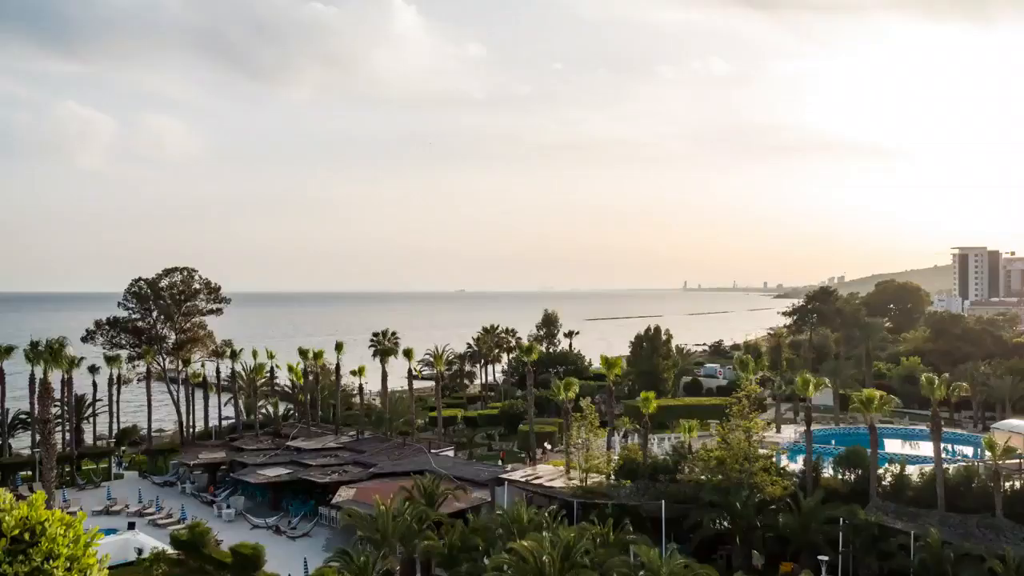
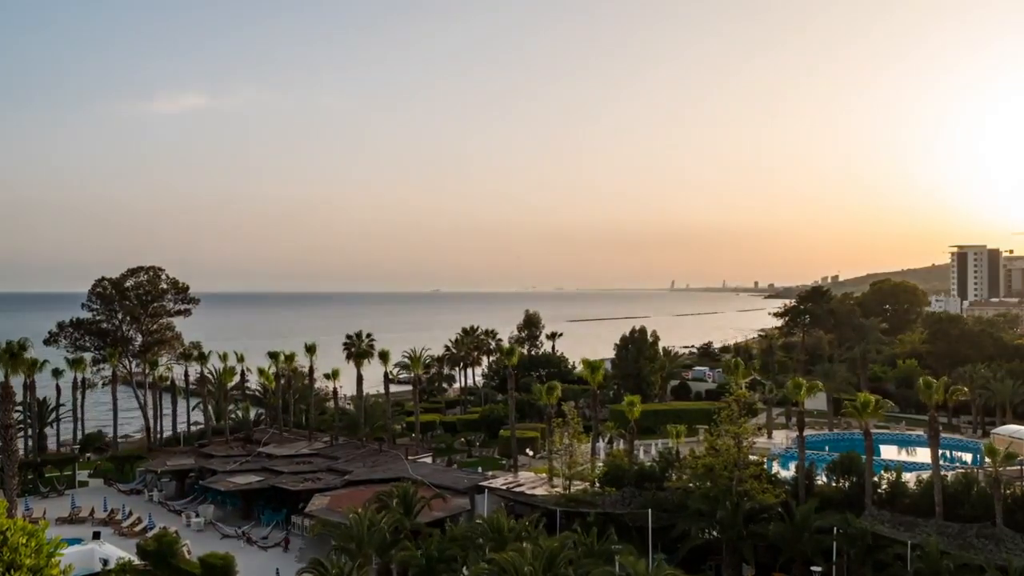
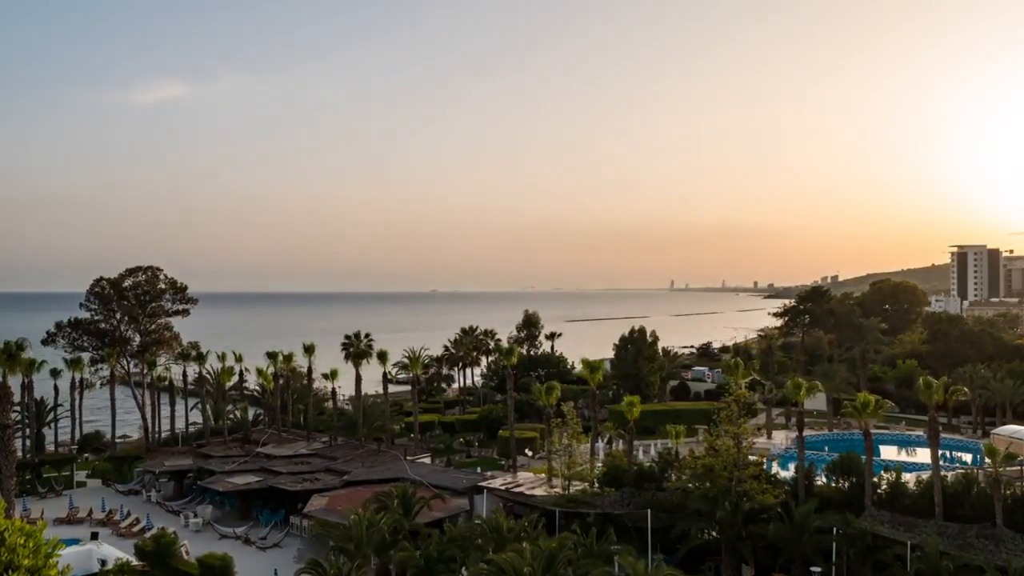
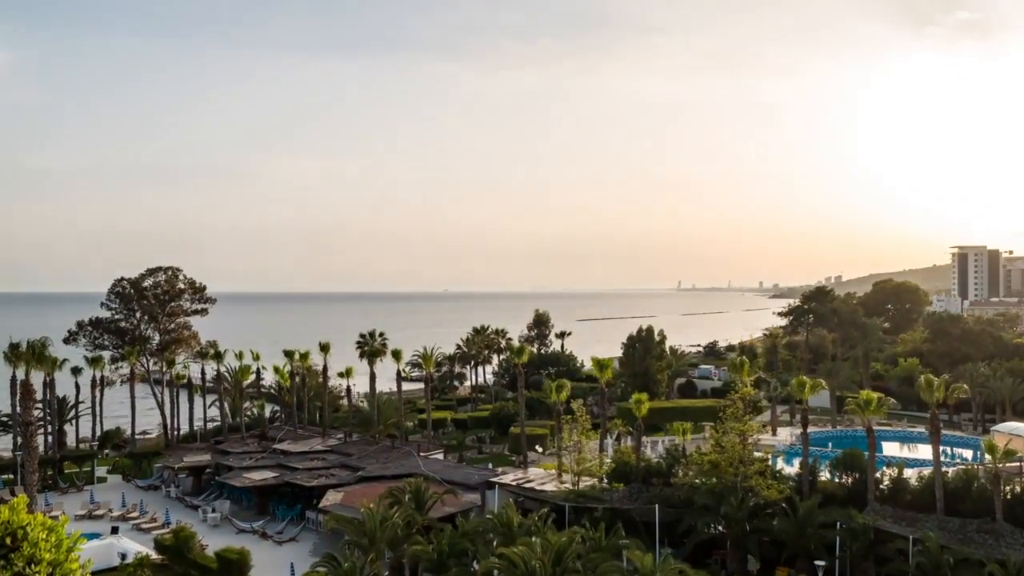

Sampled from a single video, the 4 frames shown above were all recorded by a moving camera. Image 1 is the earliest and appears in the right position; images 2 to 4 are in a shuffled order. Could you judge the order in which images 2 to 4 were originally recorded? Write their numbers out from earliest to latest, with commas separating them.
4, 2, 3
